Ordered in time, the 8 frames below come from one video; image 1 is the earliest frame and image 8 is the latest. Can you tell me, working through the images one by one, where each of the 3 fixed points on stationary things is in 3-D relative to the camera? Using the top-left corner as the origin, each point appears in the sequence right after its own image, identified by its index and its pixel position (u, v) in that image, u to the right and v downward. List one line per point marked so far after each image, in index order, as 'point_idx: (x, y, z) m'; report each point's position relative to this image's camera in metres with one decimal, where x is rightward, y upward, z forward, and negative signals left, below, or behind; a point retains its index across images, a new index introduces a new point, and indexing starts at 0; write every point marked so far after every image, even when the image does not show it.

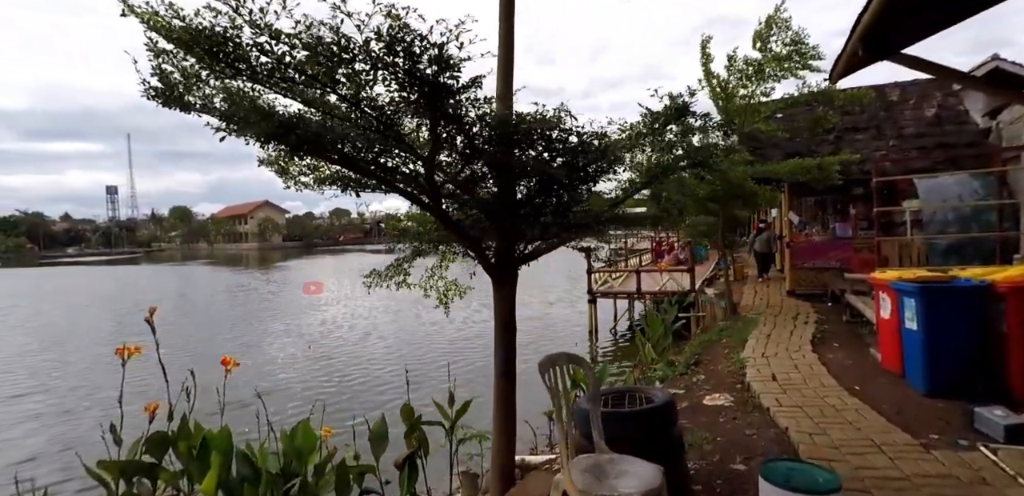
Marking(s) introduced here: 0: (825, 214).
0: (+7.3, +0.8, +12.5) m
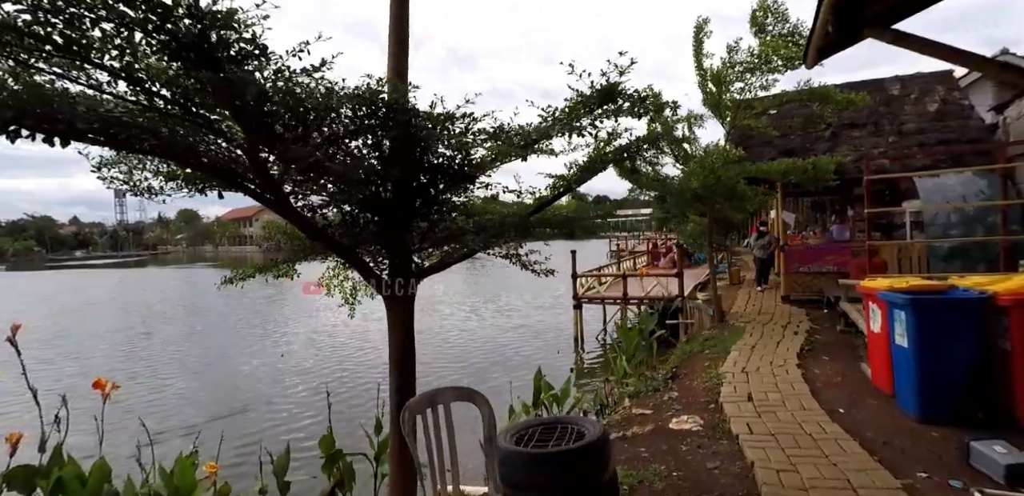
0: (+7.0, +0.7, +11.9) m
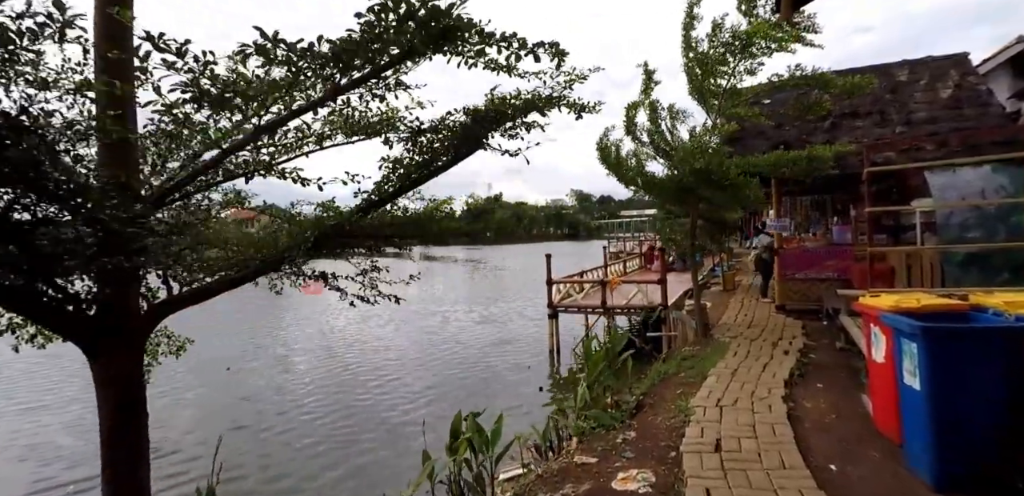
0: (+6.4, +0.7, +10.9) m
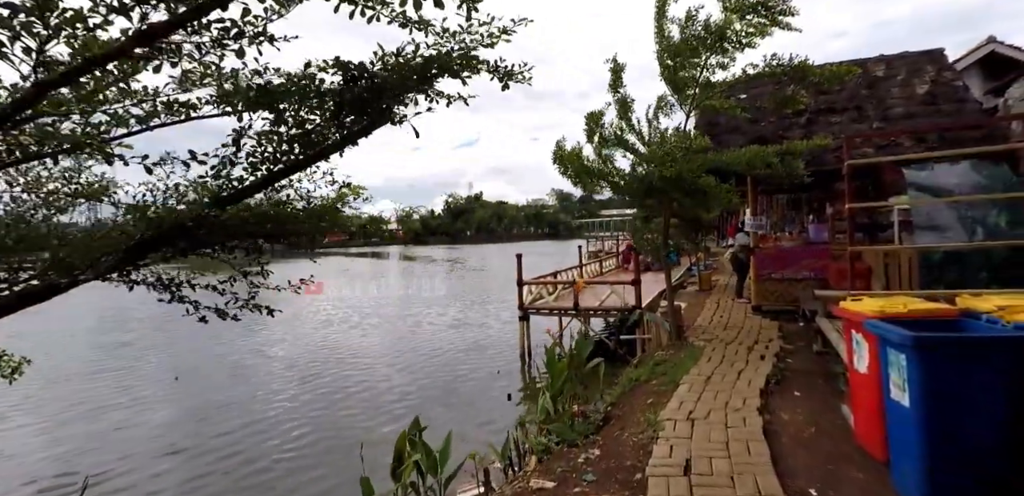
0: (+5.8, +0.7, +10.7) m
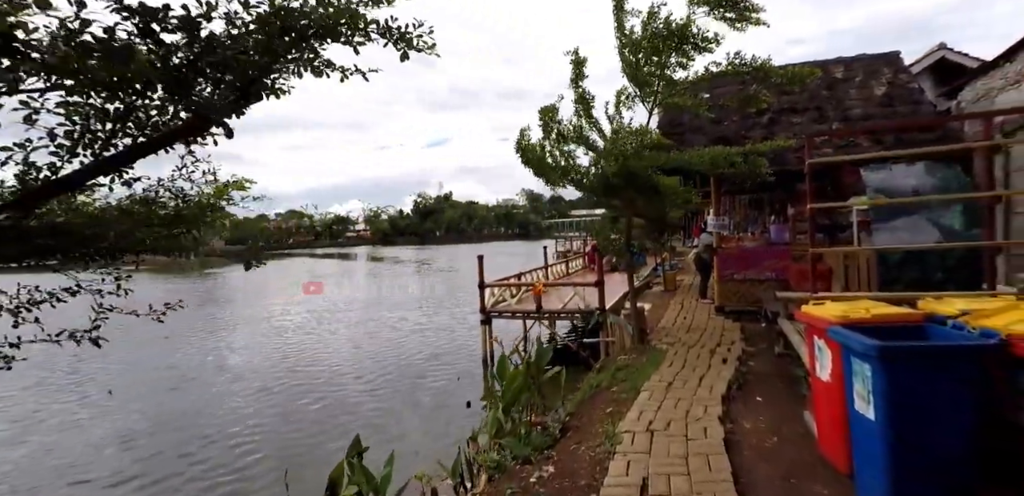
0: (+5.1, +0.7, +10.7) m
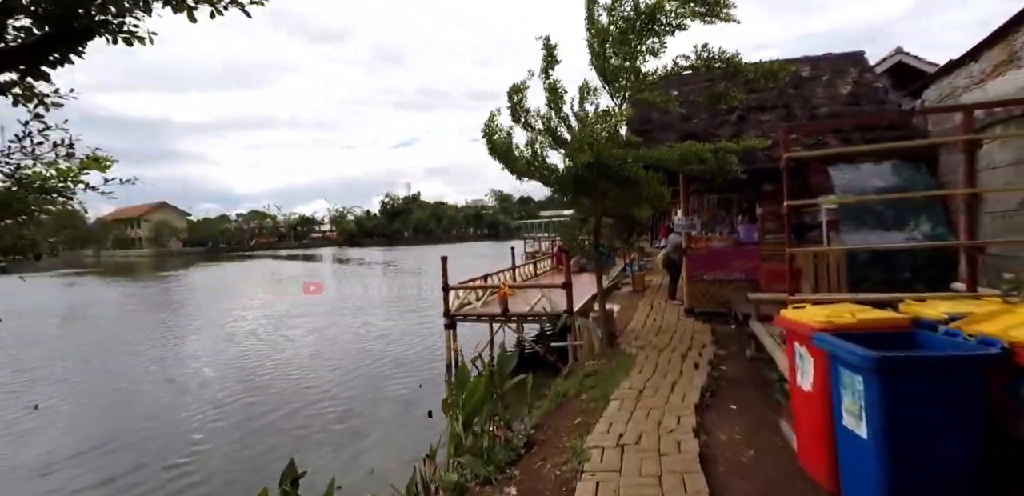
0: (+4.4, +0.7, +10.7) m
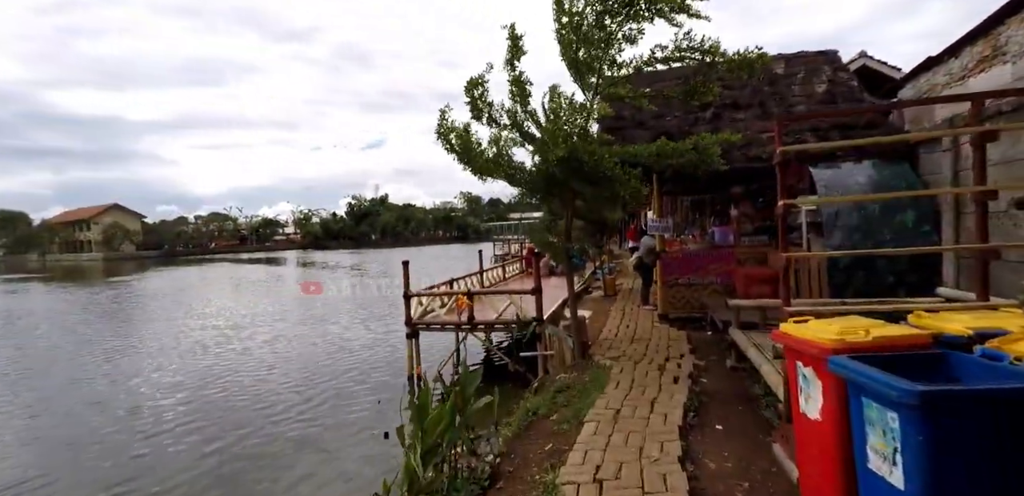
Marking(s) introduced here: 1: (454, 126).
0: (+3.7, +0.6, +10.4) m
1: (-0.7, +1.5, +6.5) m
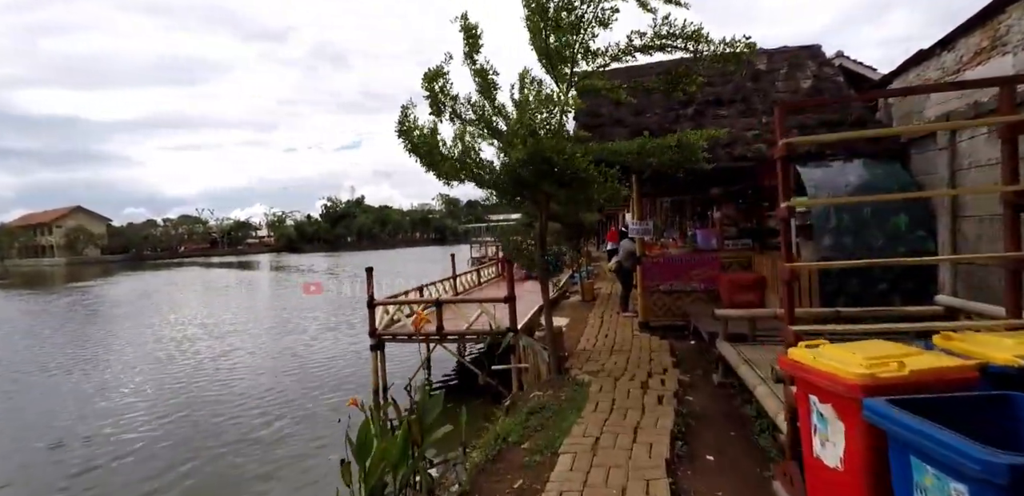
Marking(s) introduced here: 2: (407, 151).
0: (+3.2, +0.6, +10.0) m
1: (-1.0, +1.4, +5.9) m
2: (-1.1, +1.1, +5.8) m
